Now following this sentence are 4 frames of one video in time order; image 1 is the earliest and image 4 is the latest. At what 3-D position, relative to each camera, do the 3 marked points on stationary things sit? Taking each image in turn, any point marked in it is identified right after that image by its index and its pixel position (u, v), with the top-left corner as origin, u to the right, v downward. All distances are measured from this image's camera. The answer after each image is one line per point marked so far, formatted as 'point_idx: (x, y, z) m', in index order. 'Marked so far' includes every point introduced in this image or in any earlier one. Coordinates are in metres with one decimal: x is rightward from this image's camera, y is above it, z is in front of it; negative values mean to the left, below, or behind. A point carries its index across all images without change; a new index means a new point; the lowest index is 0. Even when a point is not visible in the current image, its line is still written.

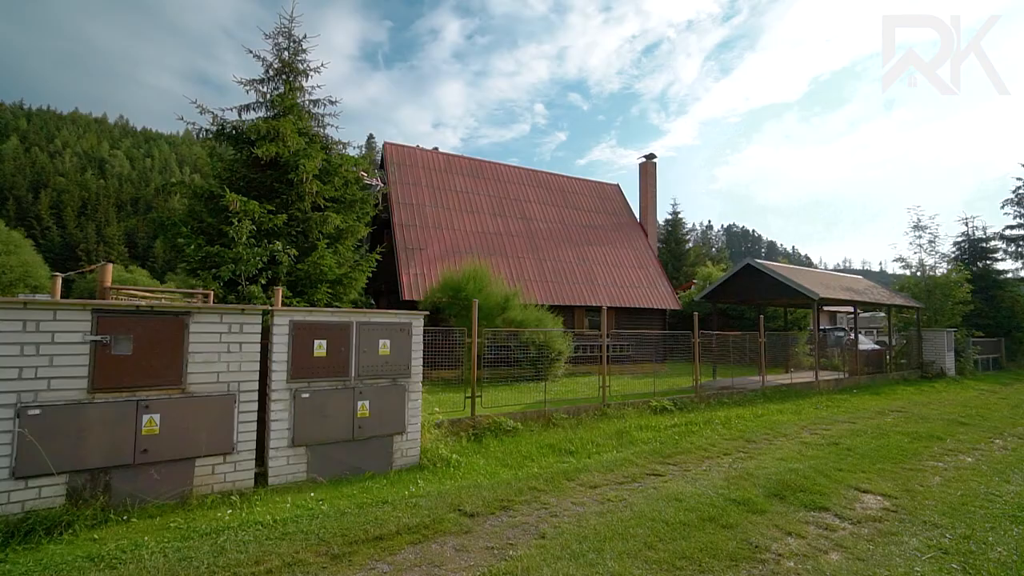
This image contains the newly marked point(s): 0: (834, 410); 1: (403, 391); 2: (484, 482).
0: (+6.6, -2.5, +9.6) m
1: (-1.3, -1.2, +5.5) m
2: (-0.3, -2.1, +5.1) m
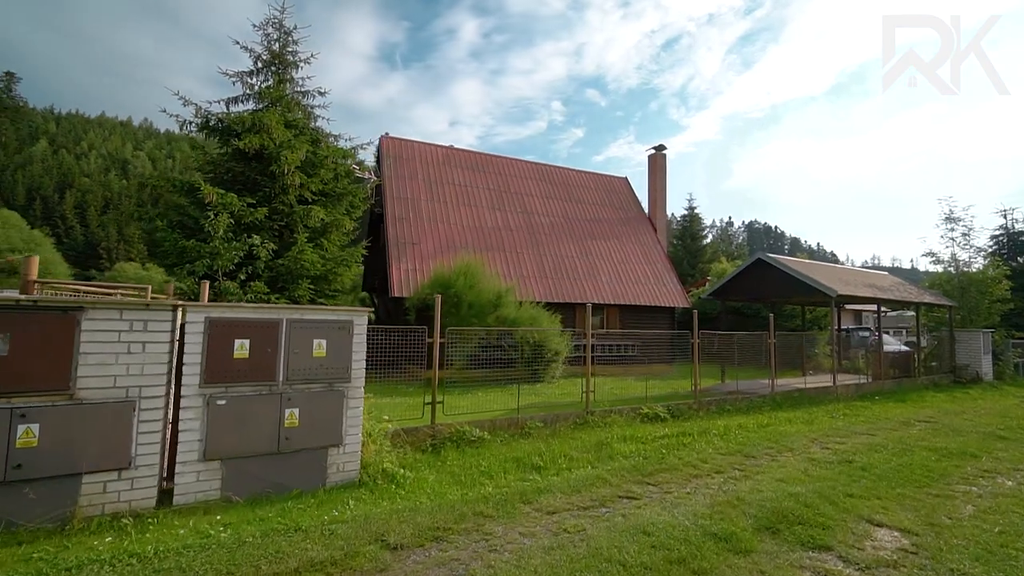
0: (+6.3, -2.4, +8.6) m
1: (-1.8, -1.1, +4.8) m
2: (-0.8, -2.0, +4.4) m
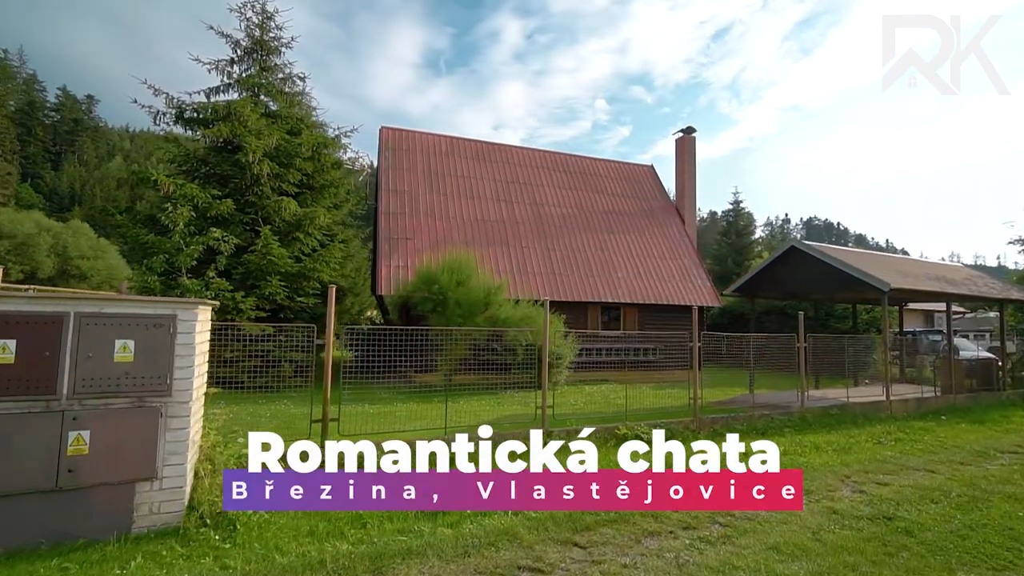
0: (+5.6, -2.3, +6.6) m
1: (-2.8, -1.0, +3.7) m
2: (-1.9, -1.9, +3.2) m
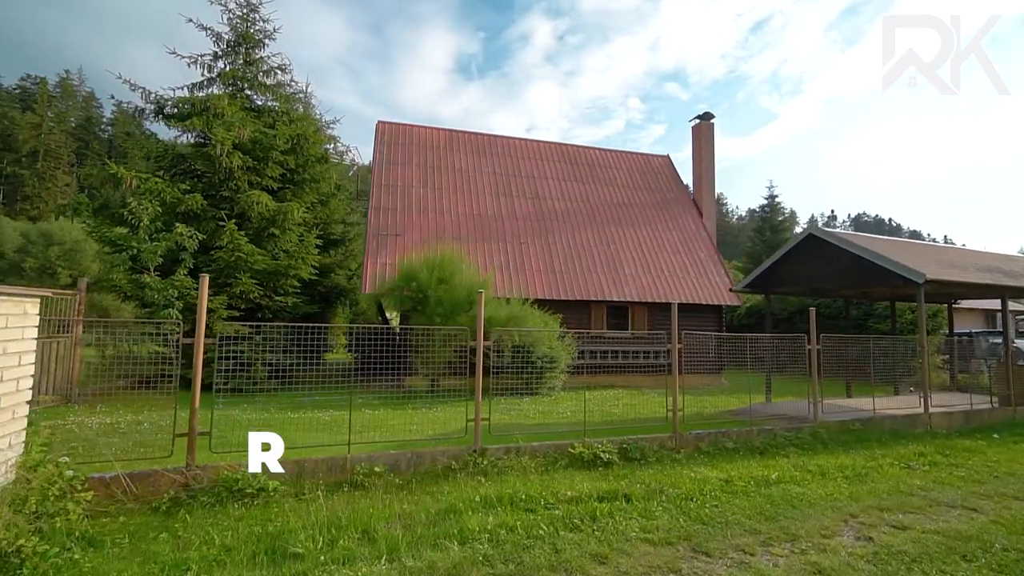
0: (+4.9, -2.1, +5.3) m
1: (-3.7, -0.9, +3.0) m
2: (-2.8, -1.8, +2.4) m
